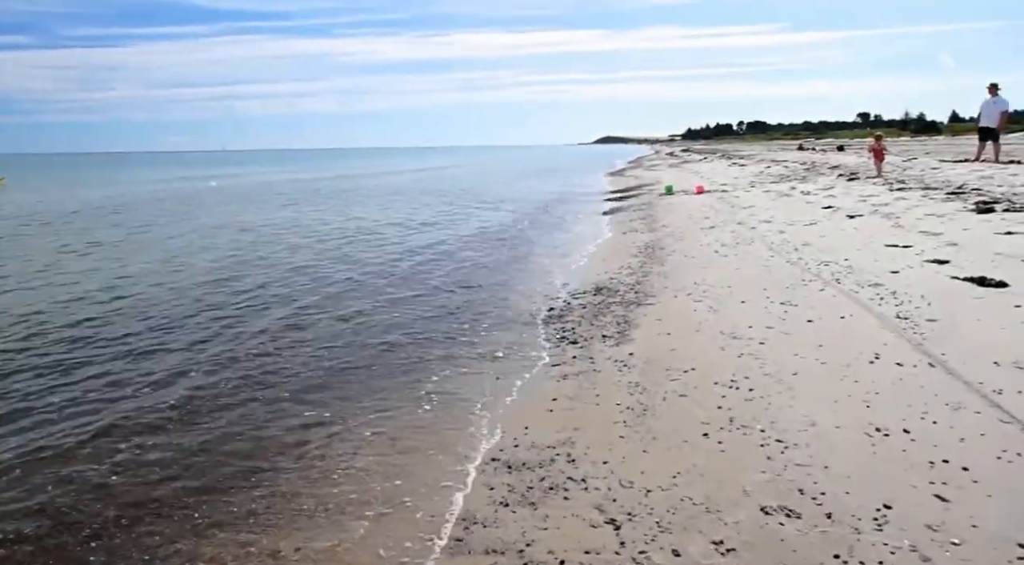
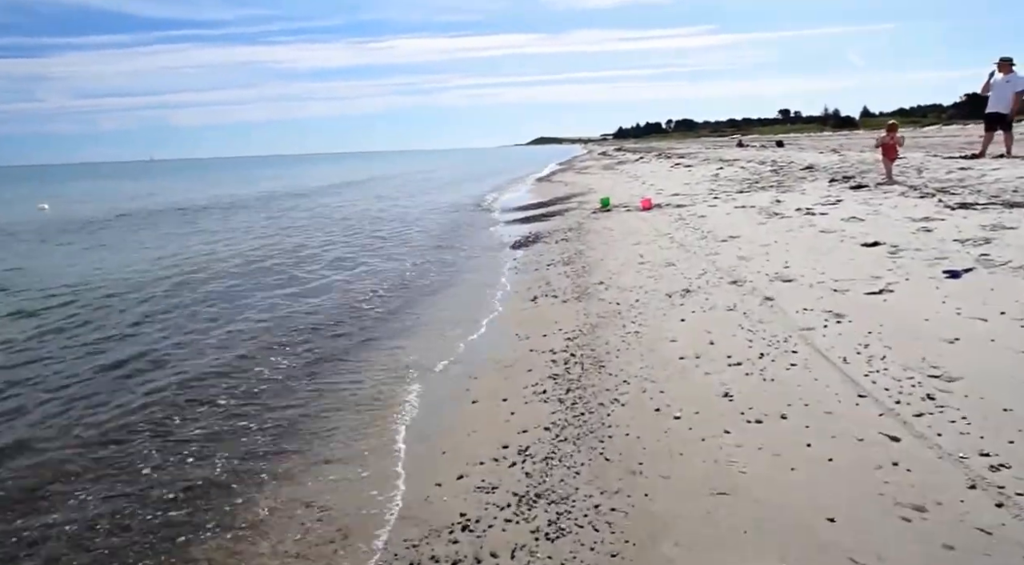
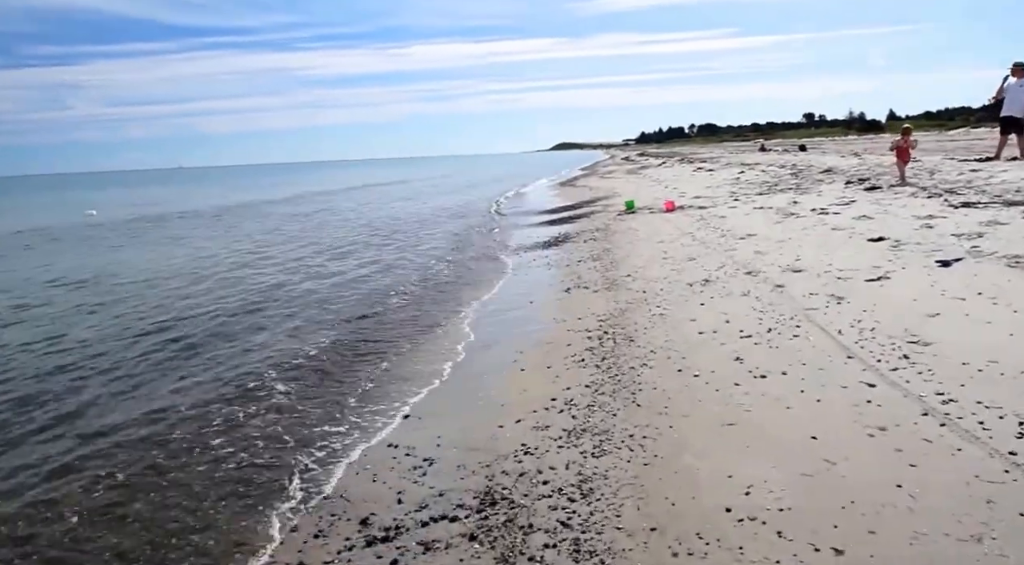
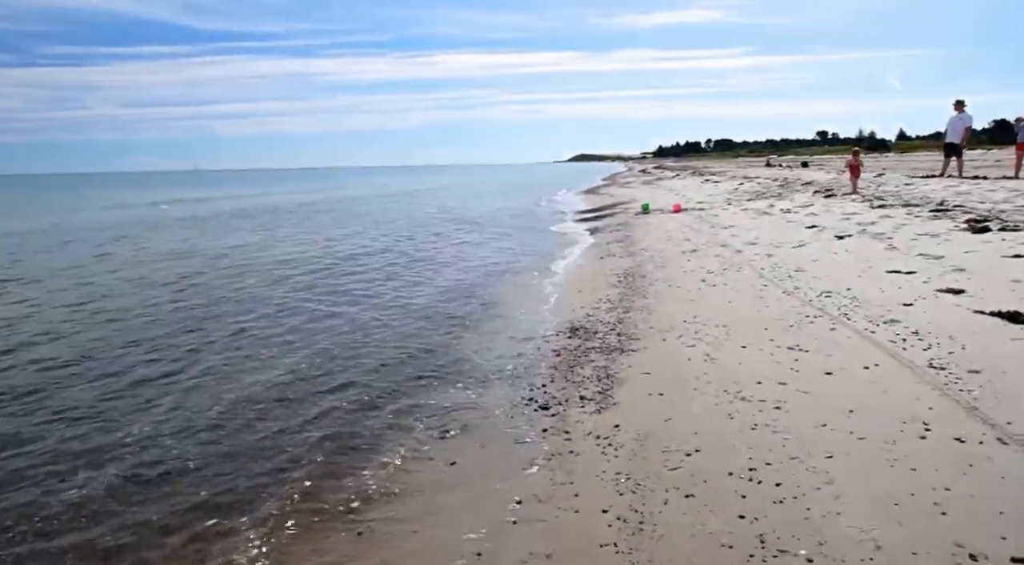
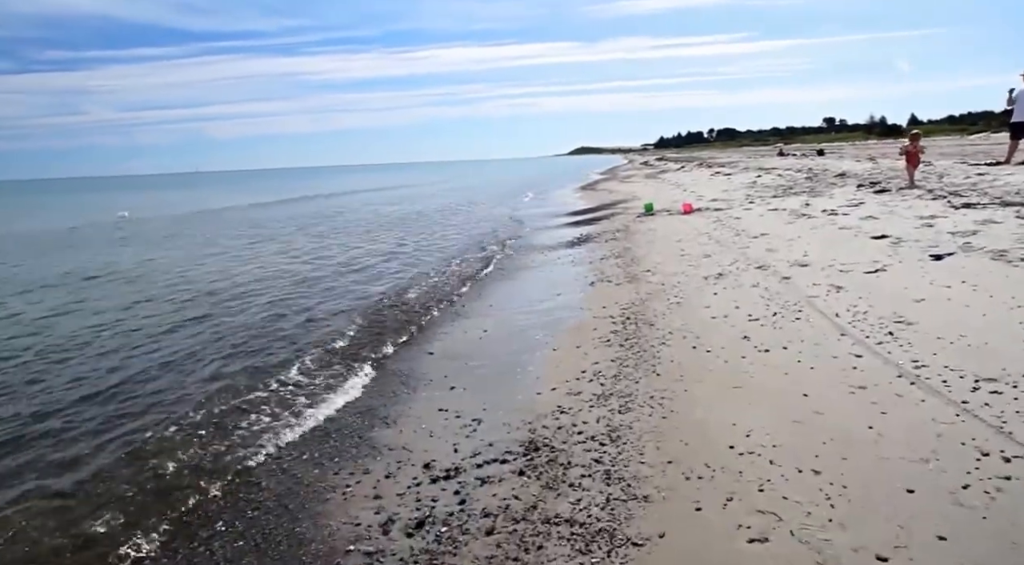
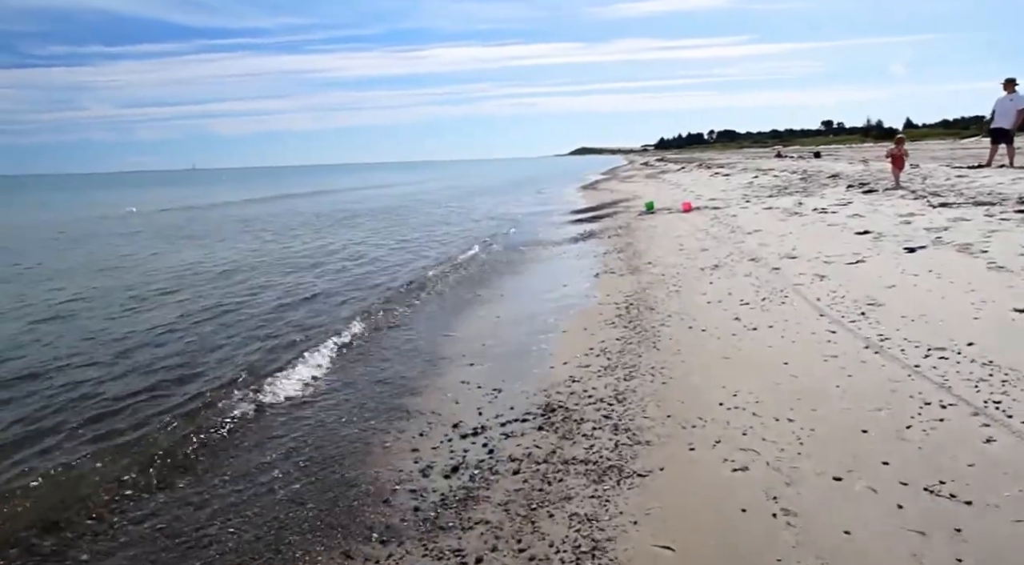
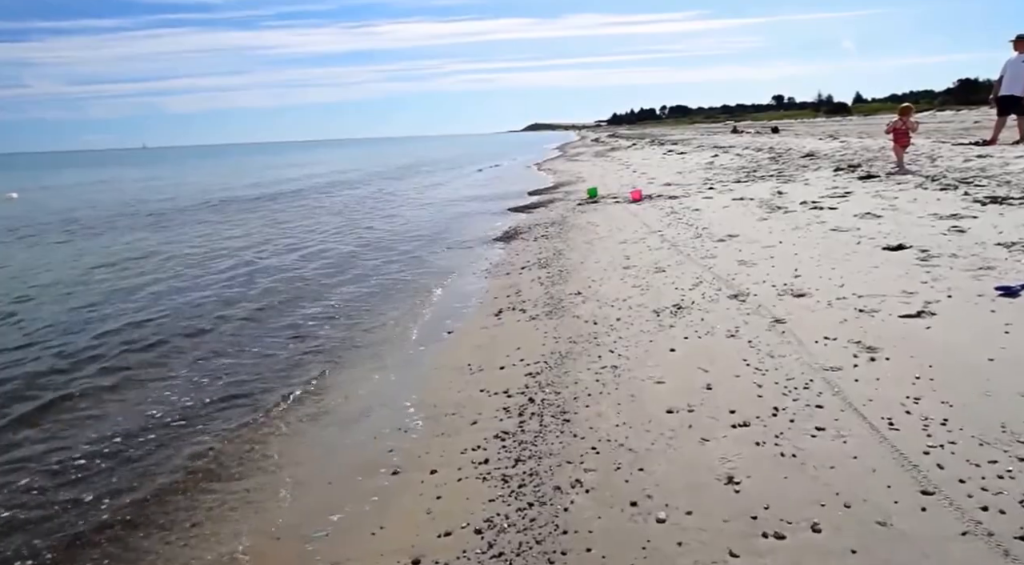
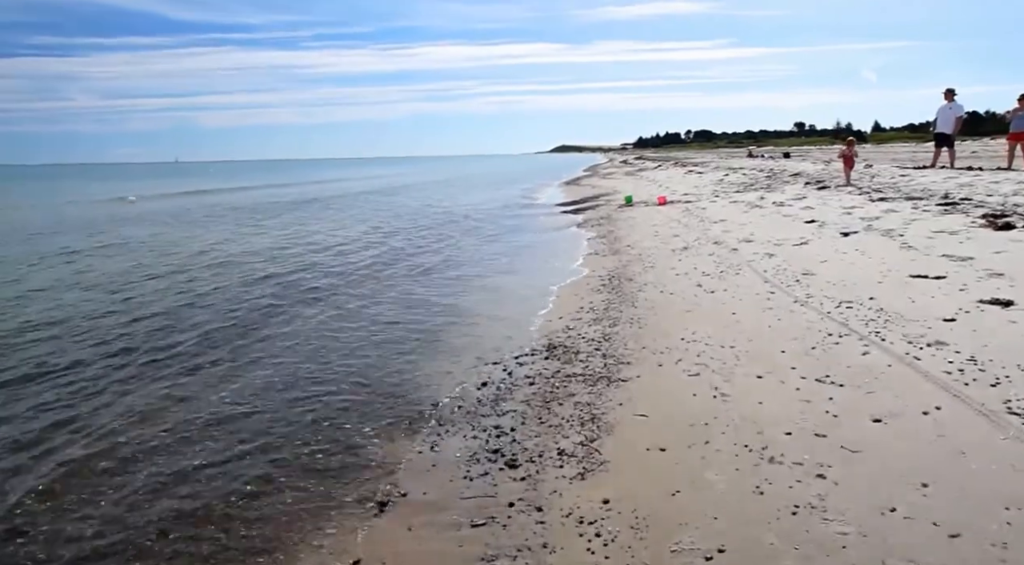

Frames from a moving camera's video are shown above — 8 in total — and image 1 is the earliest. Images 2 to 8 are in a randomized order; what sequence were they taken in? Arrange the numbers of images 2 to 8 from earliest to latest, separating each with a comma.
4, 8, 6, 5, 3, 2, 7
